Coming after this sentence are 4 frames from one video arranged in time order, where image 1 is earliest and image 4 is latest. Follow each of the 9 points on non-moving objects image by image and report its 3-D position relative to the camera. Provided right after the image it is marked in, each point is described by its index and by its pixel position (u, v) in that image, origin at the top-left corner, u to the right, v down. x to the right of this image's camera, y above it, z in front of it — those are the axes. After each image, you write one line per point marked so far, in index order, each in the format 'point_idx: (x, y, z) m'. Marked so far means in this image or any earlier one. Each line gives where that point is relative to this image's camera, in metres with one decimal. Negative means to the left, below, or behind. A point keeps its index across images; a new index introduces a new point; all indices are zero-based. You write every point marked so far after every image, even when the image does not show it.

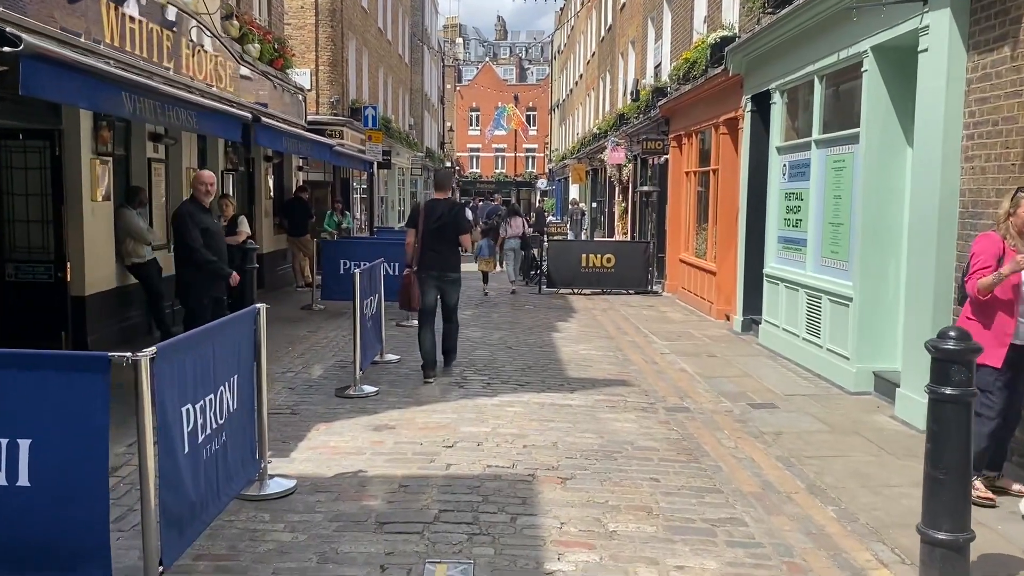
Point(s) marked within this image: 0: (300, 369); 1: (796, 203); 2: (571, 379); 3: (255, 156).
0: (-2.0, -0.8, +8.0) m
1: (+3.0, +0.9, +9.2) m
2: (+0.5, -0.8, +7.9) m
3: (-4.1, +2.1, +13.6) m
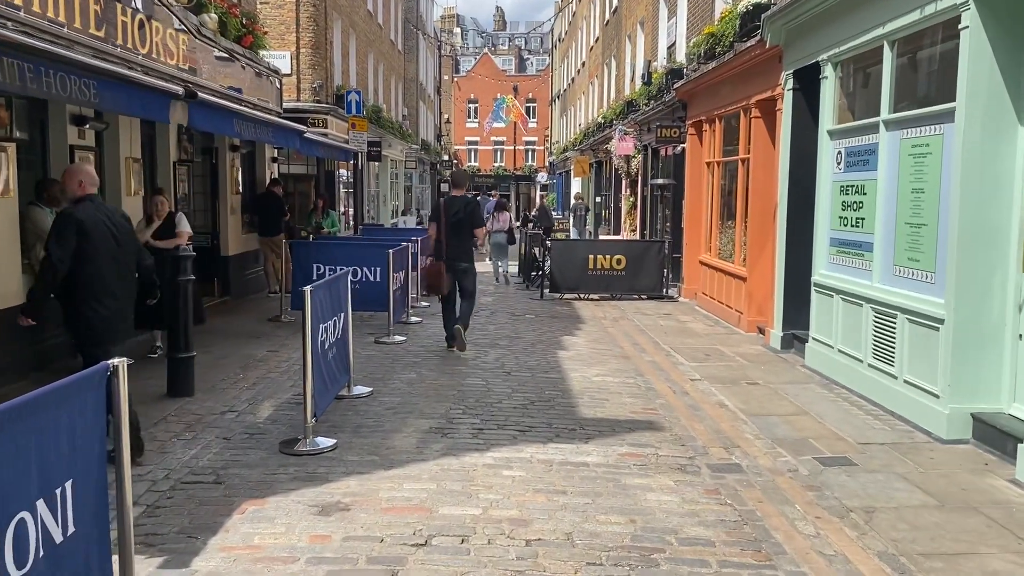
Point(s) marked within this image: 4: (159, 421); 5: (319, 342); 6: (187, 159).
0: (-2.0, -0.9, +6.4) m
1: (+3.0, +0.8, +7.5) m
2: (+0.5, -1.0, +6.3) m
3: (-4.1, +2.0, +12.0) m
4: (-2.5, -0.9, +6.0) m
5: (-1.3, -0.4, +5.8) m
6: (-4.1, +1.6, +10.7) m
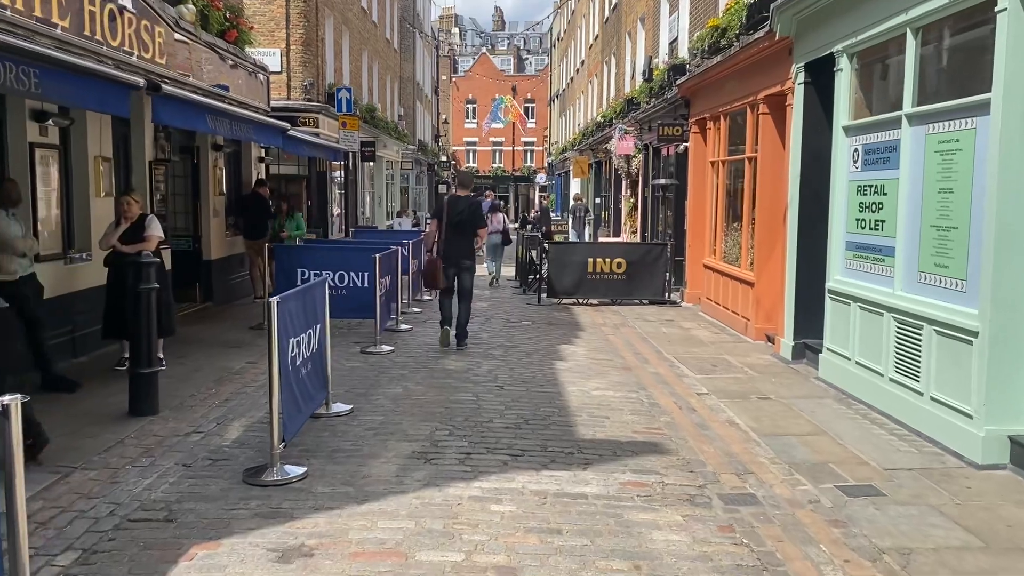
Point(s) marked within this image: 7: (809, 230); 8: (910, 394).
0: (-2.0, -1.0, +5.8) m
1: (+3.0, +0.7, +7.0) m
2: (+0.5, -1.0, +5.7) m
3: (-4.2, +1.9, +11.4) m
4: (-2.5, -1.0, +5.4) m
5: (-1.4, -0.4, +5.2) m
6: (-4.1, +1.5, +10.2) m
7: (+3.0, +0.6, +8.5) m
8: (+2.9, -0.8, +6.2) m
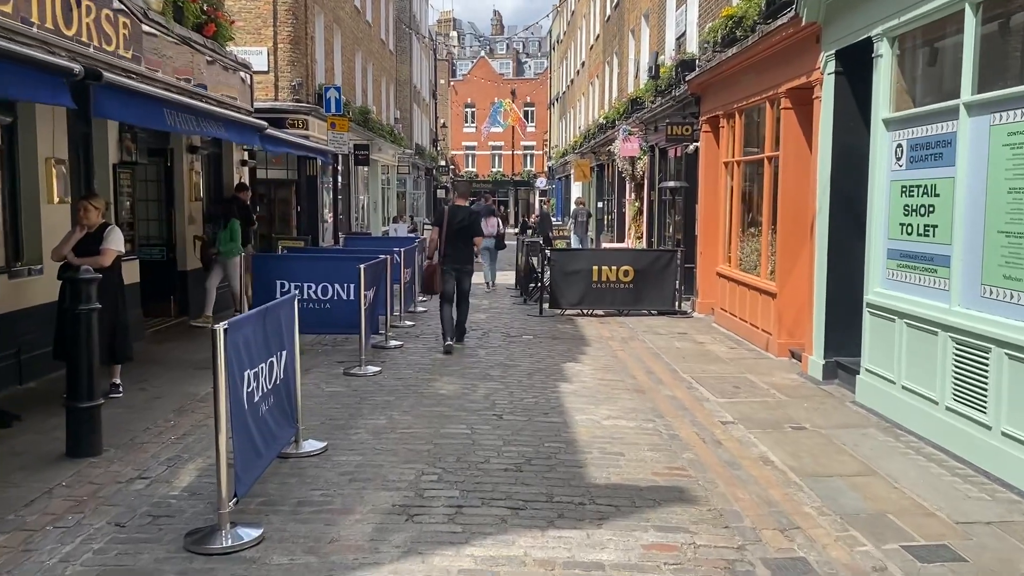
0: (-2.1, -1.1, +5.0) m
1: (+3.0, +0.6, +6.1) m
2: (+0.5, -1.1, +4.9) m
3: (-4.2, +1.8, +10.6) m
4: (-2.5, -1.1, +4.6) m
5: (-1.4, -0.5, +4.4) m
6: (-4.2, +1.4, +9.3) m
7: (+3.0, +0.5, +7.7) m
8: (+2.9, -0.9, +5.3) m
